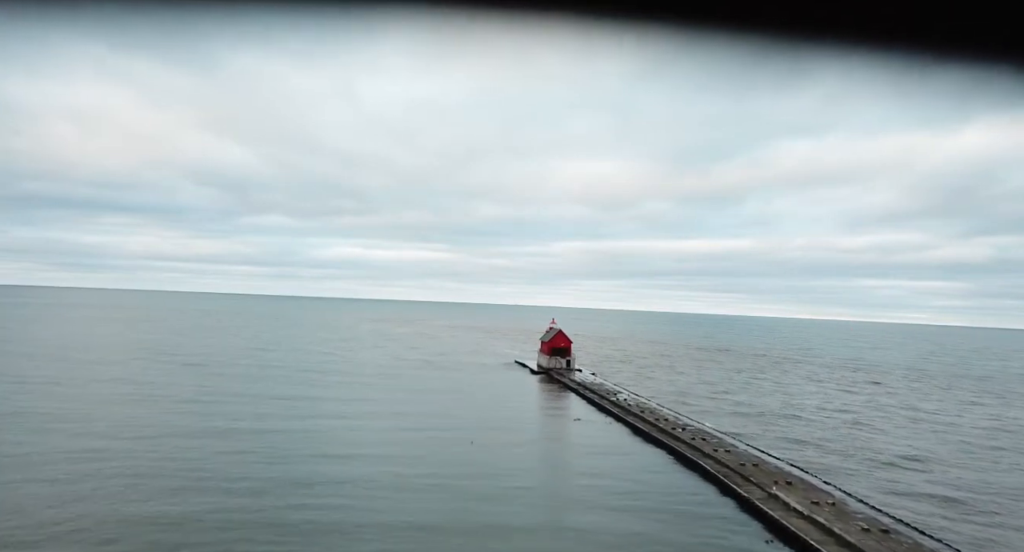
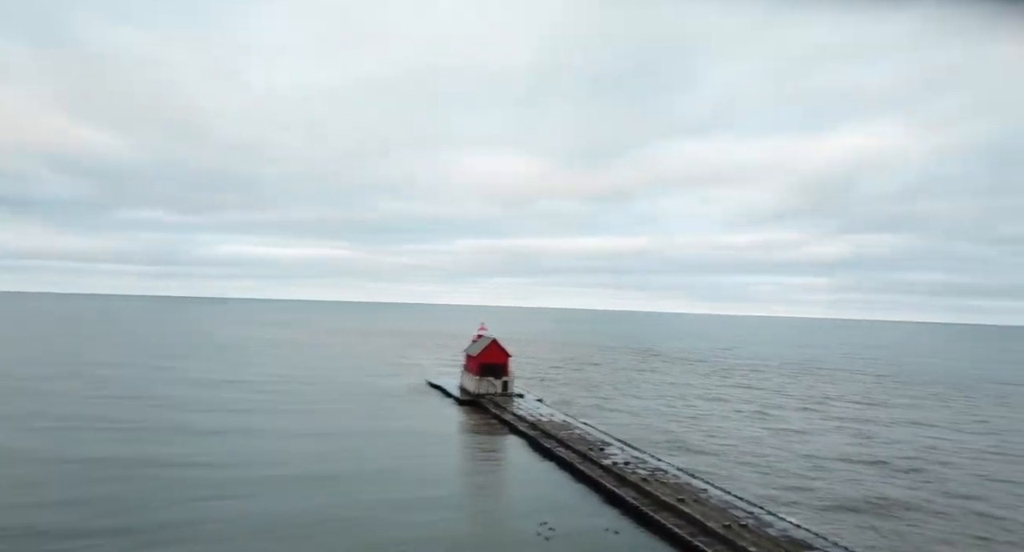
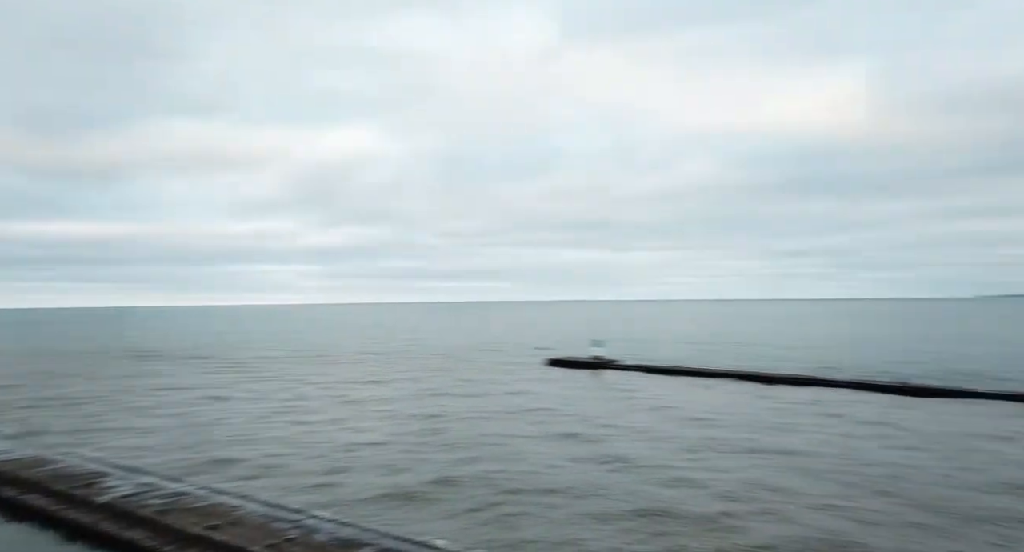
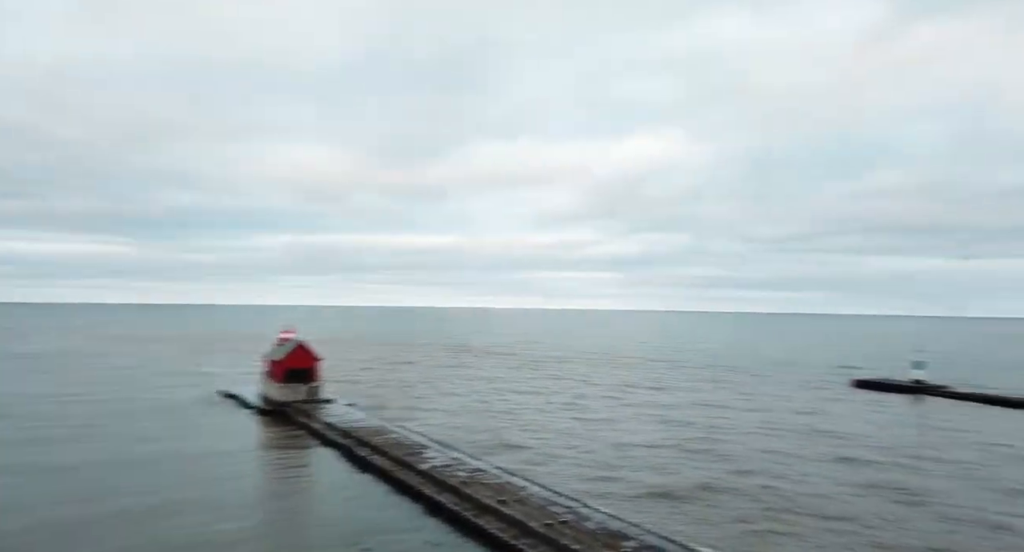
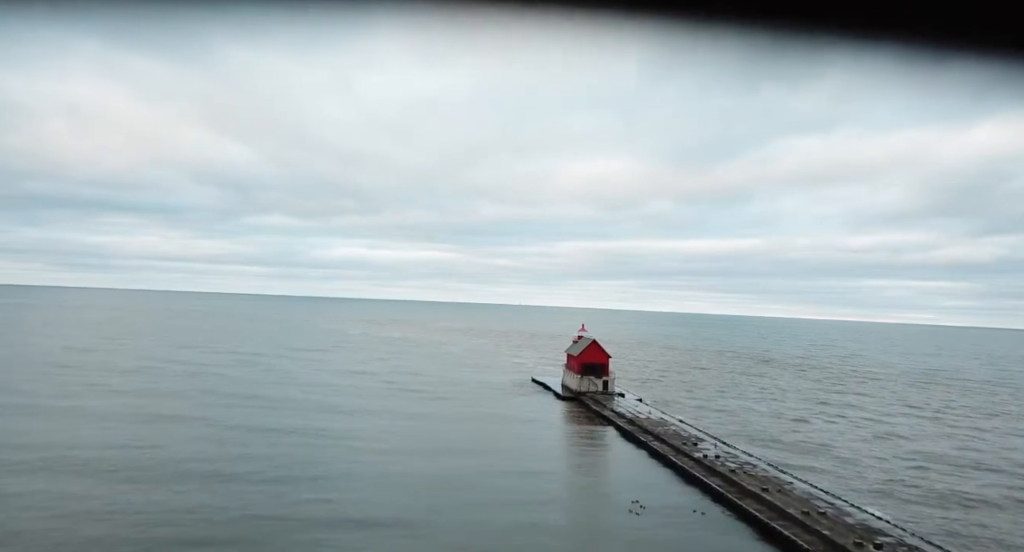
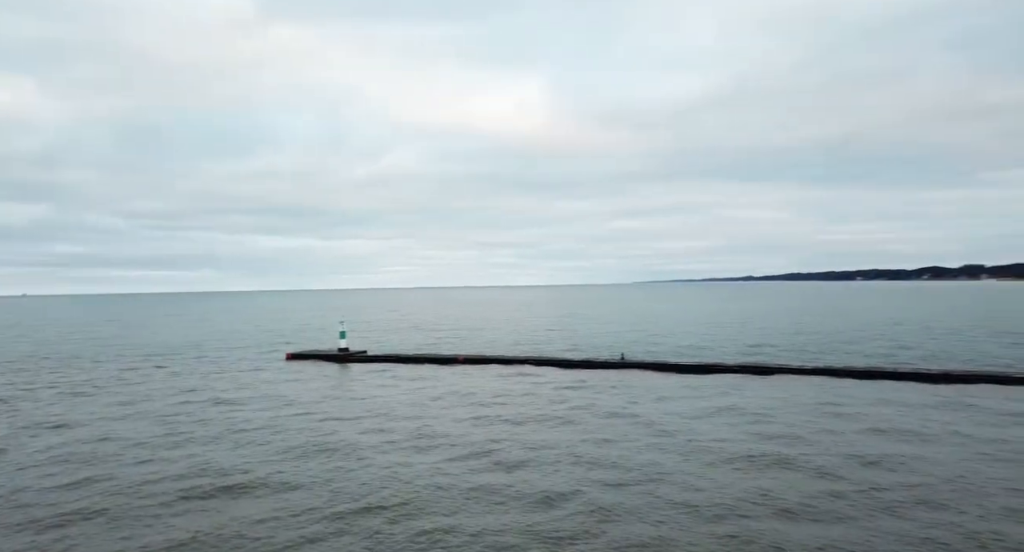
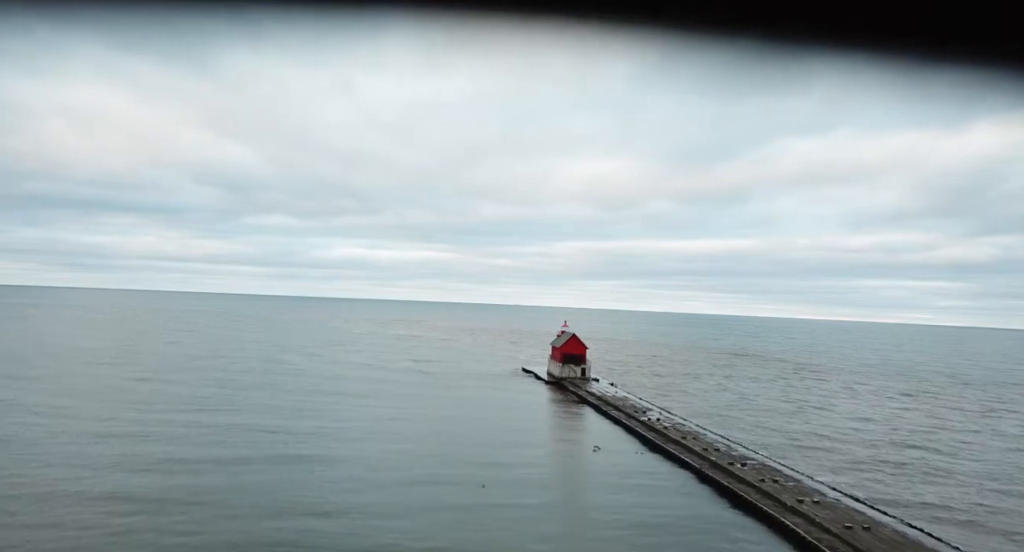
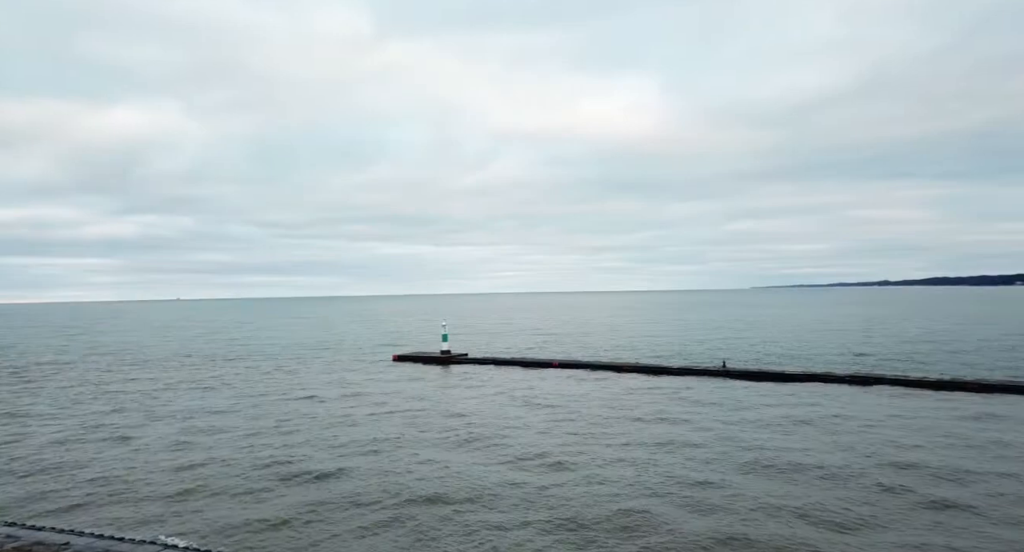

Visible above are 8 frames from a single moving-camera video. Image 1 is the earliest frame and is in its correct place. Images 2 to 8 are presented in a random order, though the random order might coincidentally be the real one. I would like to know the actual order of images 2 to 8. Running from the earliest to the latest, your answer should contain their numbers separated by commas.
7, 5, 2, 4, 3, 8, 6
